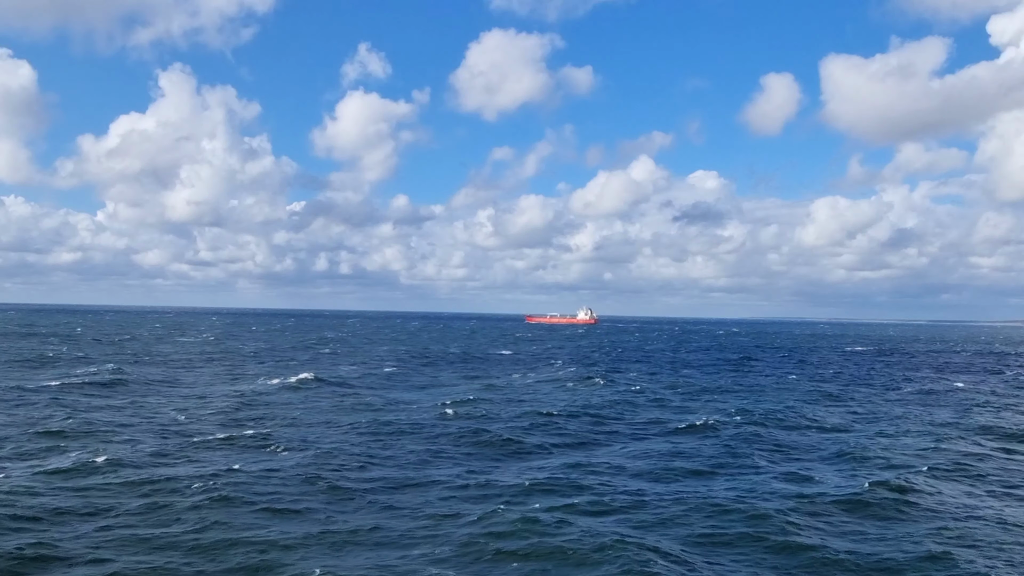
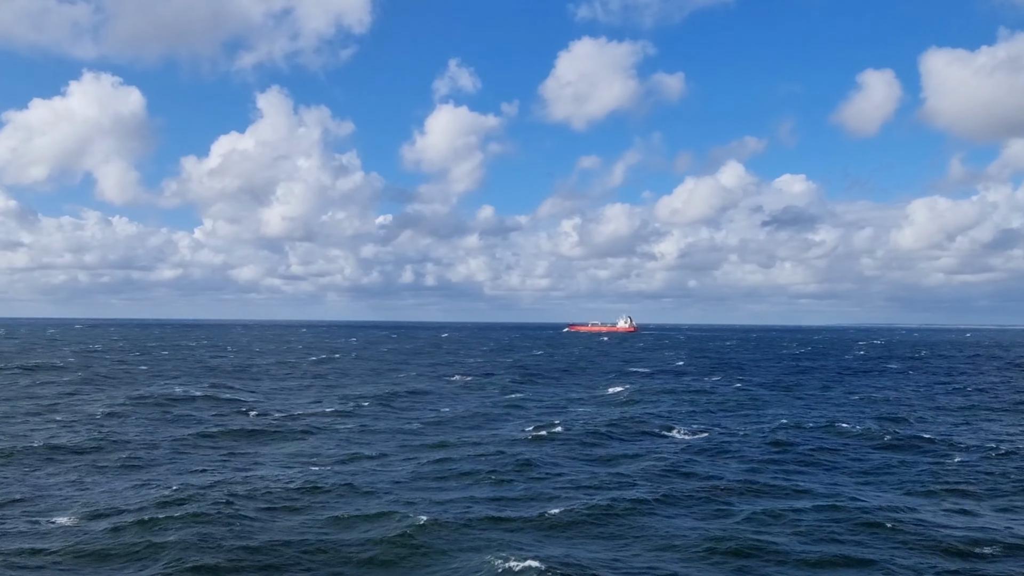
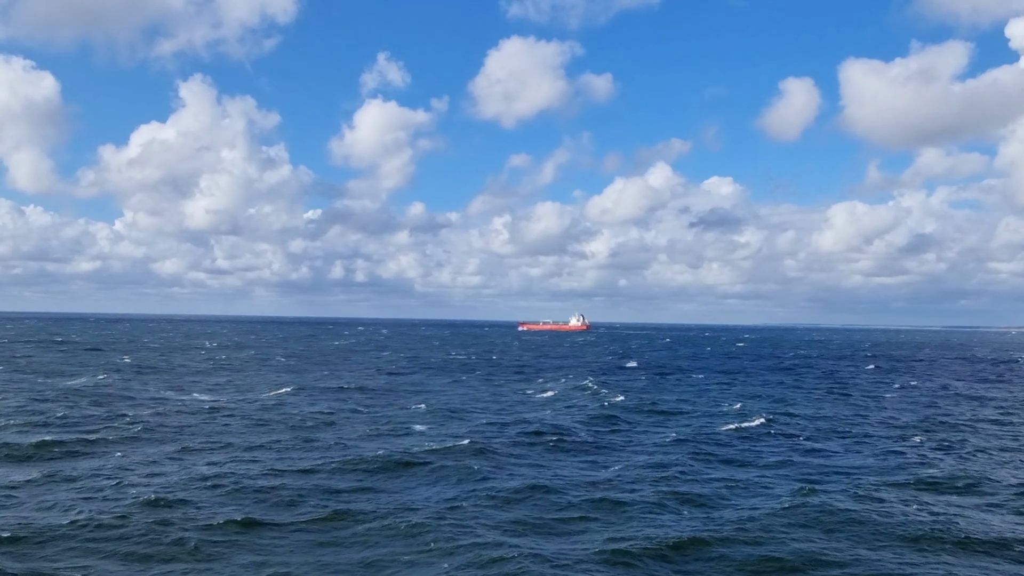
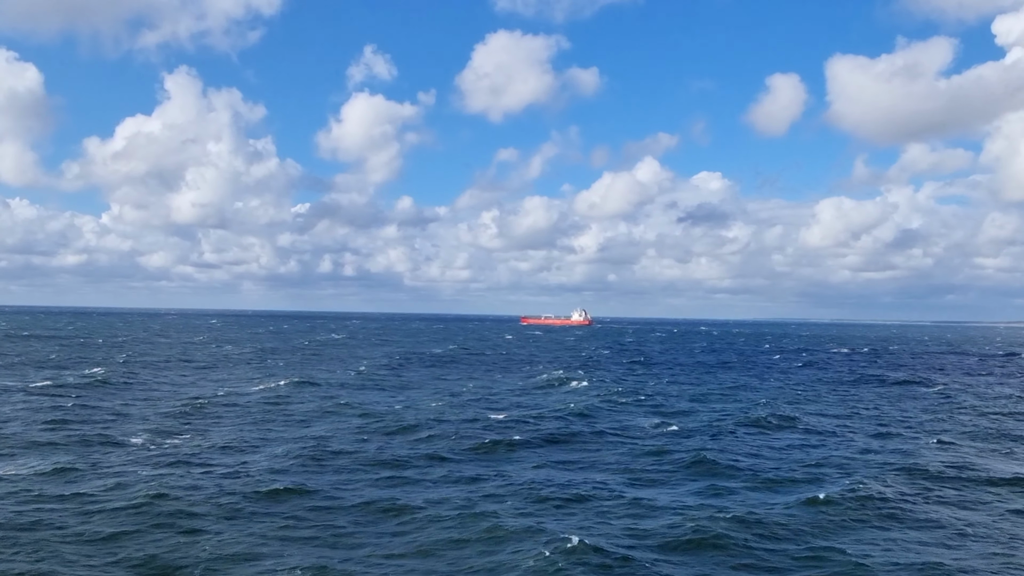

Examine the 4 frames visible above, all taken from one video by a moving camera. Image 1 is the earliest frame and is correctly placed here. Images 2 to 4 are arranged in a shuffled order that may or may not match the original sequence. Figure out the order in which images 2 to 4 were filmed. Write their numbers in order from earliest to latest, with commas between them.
4, 3, 2
